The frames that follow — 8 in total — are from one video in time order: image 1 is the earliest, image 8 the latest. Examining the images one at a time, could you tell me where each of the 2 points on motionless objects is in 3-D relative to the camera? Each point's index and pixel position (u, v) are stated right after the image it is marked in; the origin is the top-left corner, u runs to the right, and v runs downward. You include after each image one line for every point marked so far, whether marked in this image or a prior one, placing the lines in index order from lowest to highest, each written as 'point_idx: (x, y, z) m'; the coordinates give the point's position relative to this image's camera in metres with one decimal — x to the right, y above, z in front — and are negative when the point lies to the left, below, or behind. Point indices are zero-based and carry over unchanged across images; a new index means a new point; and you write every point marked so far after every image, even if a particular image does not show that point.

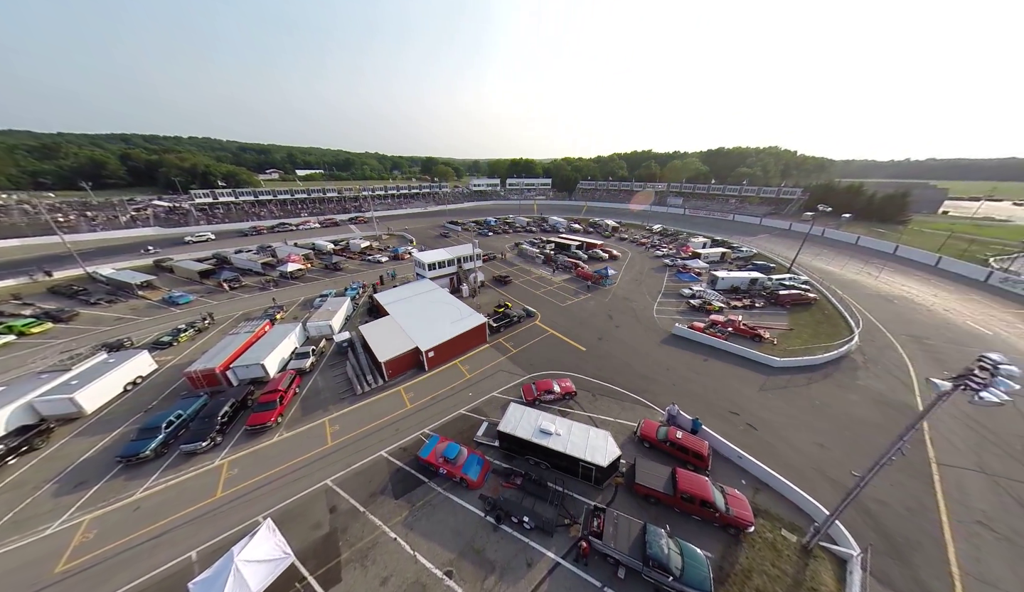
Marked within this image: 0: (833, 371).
0: (+24.7, -5.8, +19.9) m
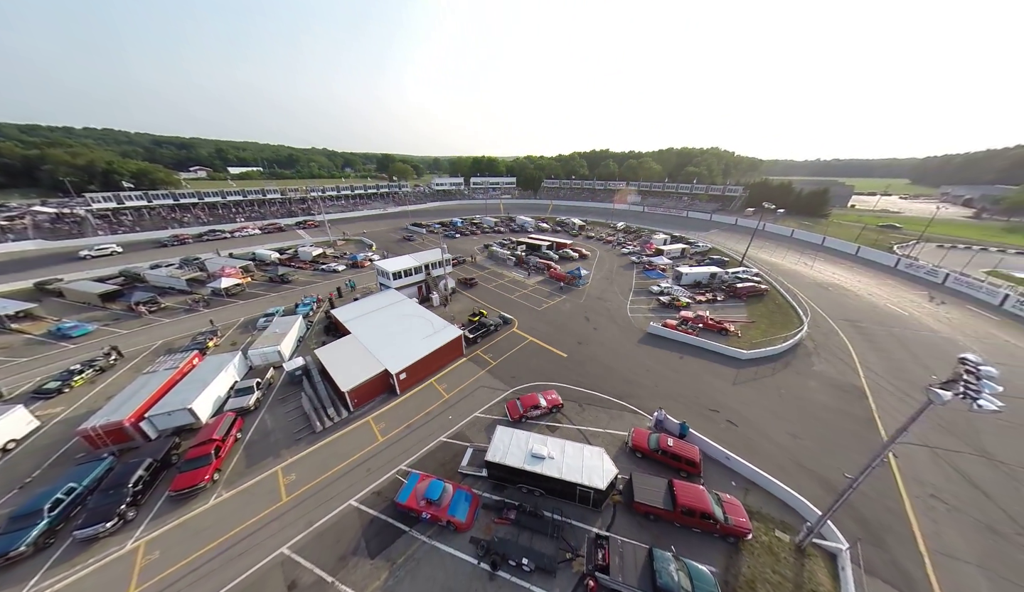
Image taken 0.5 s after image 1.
0: (+23.2, -5.3, +21.5) m
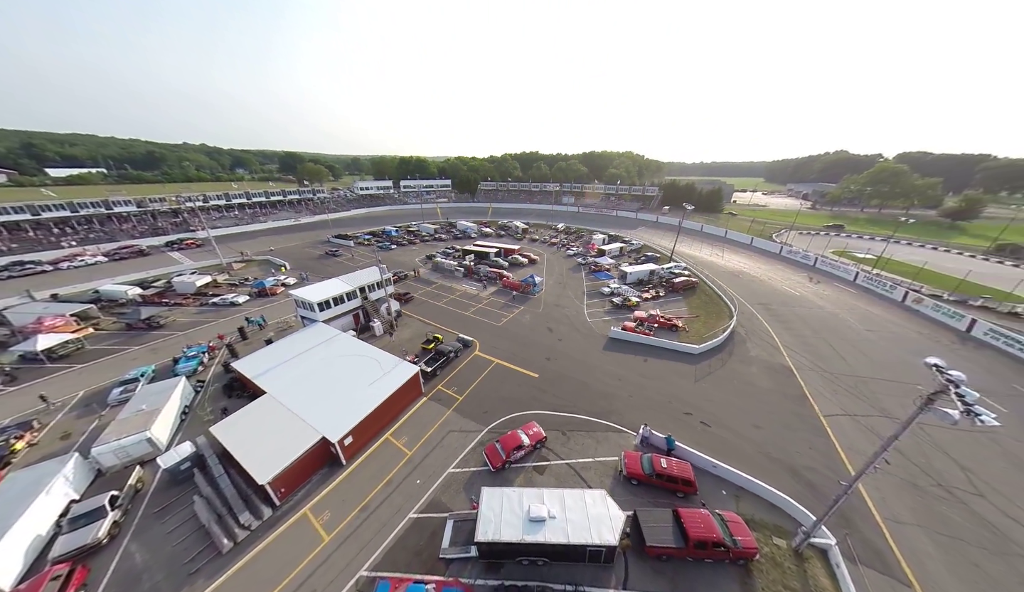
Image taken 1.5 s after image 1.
0: (+20.3, -4.8, +23.9) m
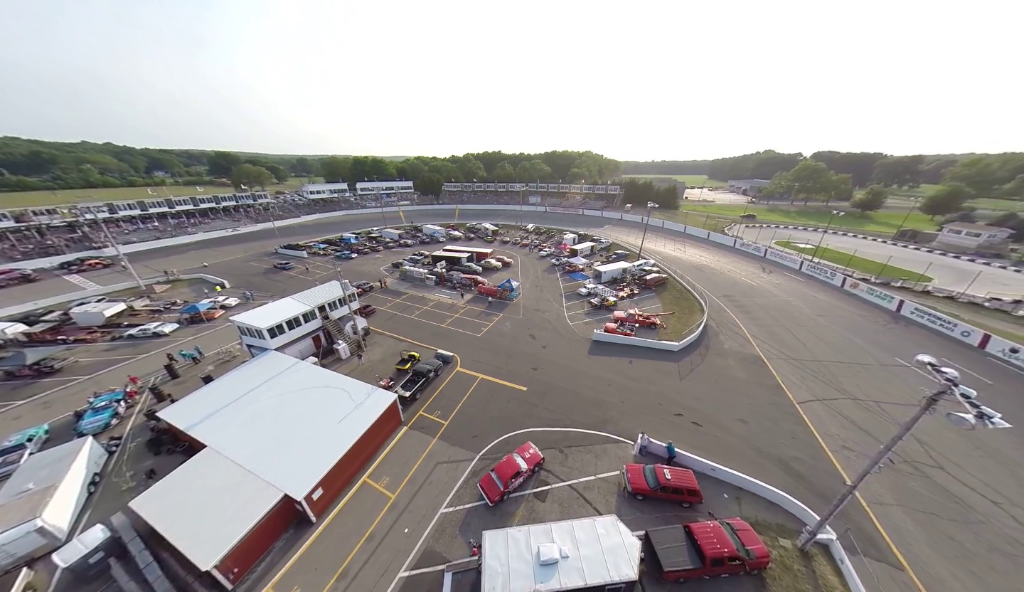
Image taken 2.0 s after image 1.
0: (+18.8, -4.4, +24.9) m
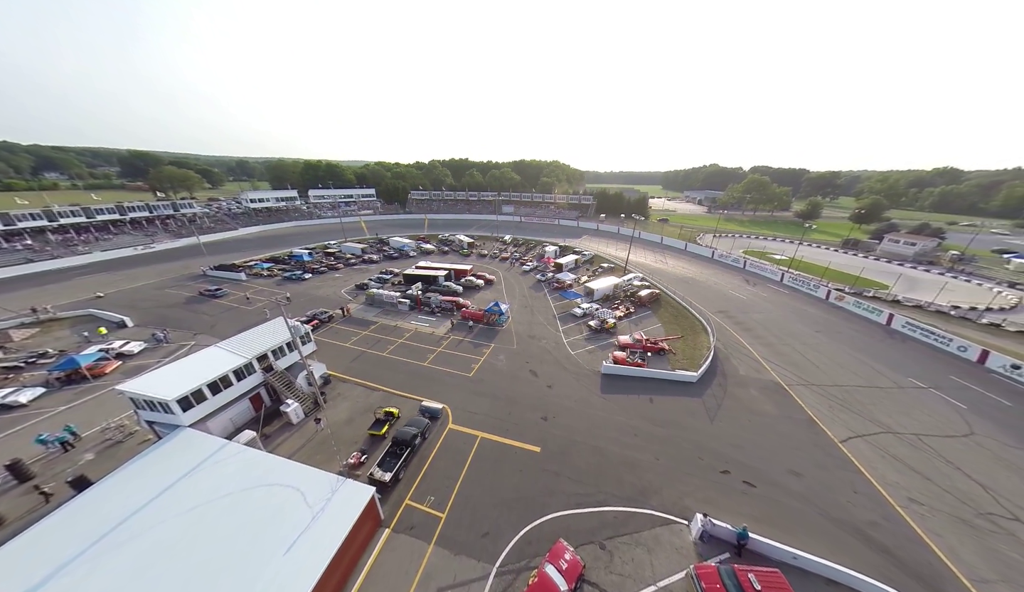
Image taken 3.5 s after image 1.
0: (+18.8, -6.5, +23.1) m
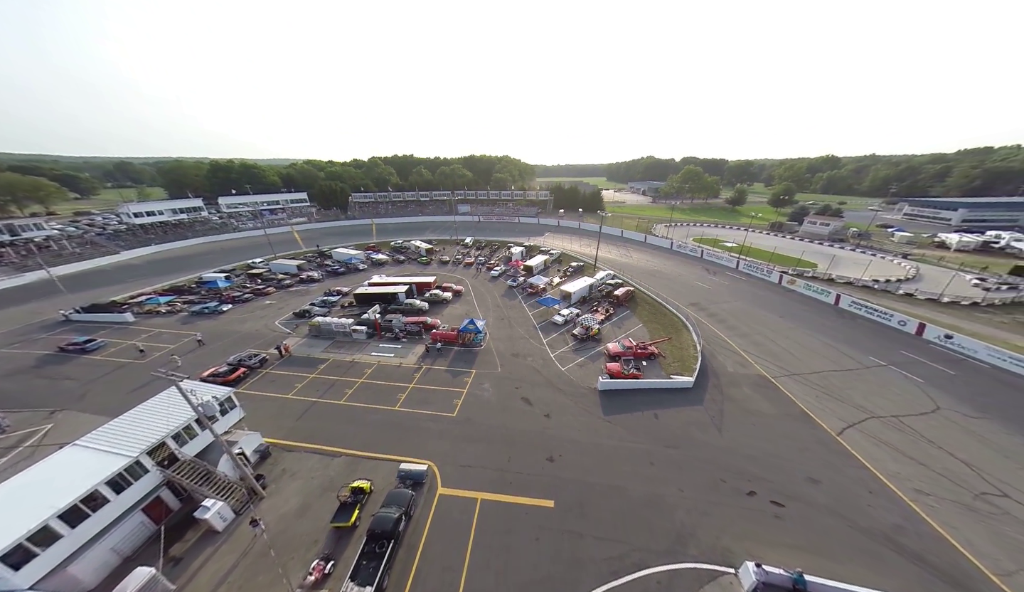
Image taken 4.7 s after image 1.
0: (+17.8, -6.3, +23.0) m
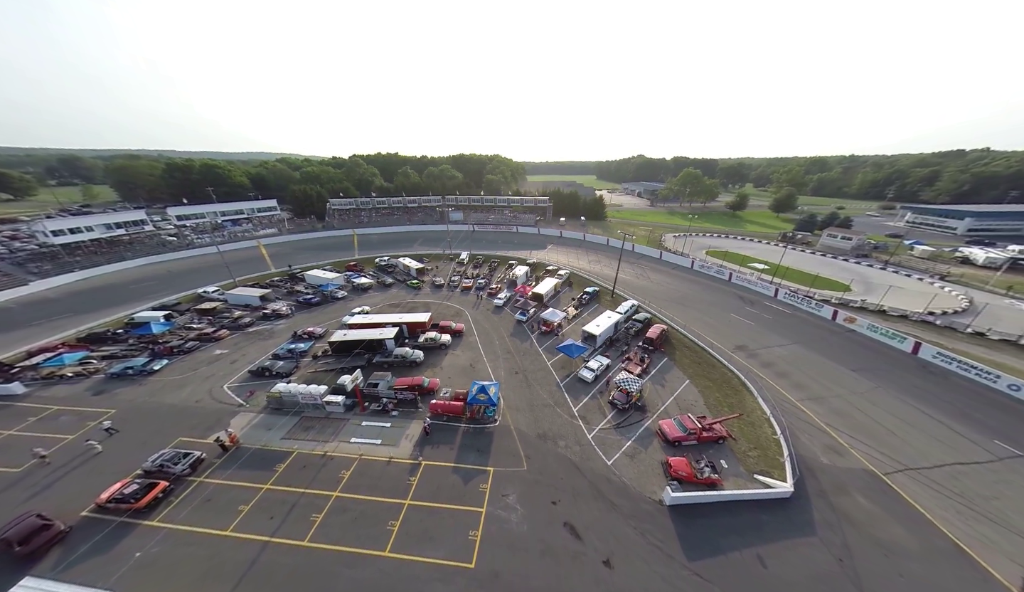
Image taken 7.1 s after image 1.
0: (+20.0, -11.2, +17.8) m
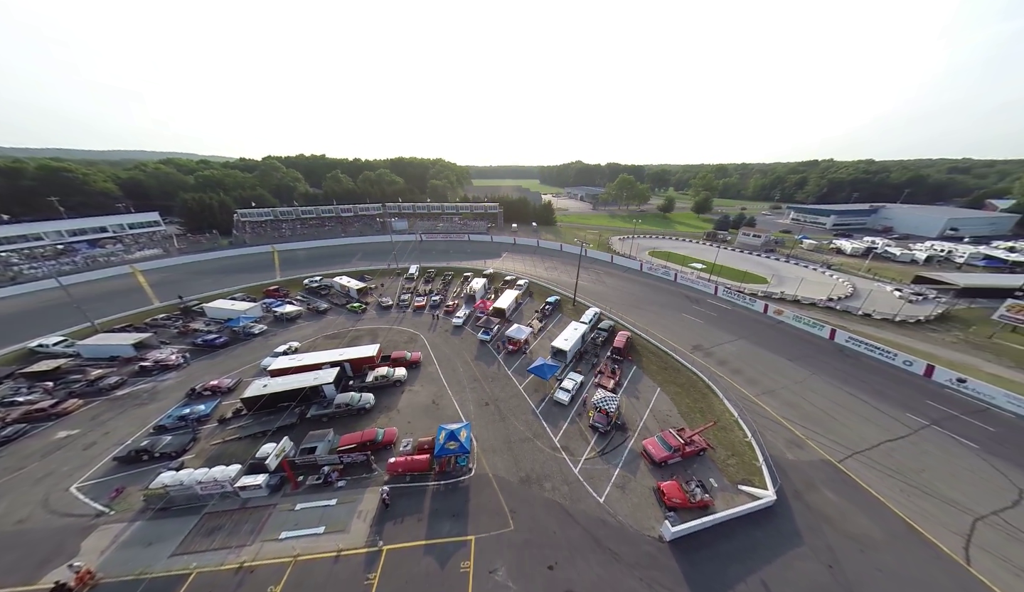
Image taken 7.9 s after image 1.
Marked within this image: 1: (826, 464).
0: (+18.7, -11.7, +18.6) m
1: (+21.9, -11.7, +18.1) m
